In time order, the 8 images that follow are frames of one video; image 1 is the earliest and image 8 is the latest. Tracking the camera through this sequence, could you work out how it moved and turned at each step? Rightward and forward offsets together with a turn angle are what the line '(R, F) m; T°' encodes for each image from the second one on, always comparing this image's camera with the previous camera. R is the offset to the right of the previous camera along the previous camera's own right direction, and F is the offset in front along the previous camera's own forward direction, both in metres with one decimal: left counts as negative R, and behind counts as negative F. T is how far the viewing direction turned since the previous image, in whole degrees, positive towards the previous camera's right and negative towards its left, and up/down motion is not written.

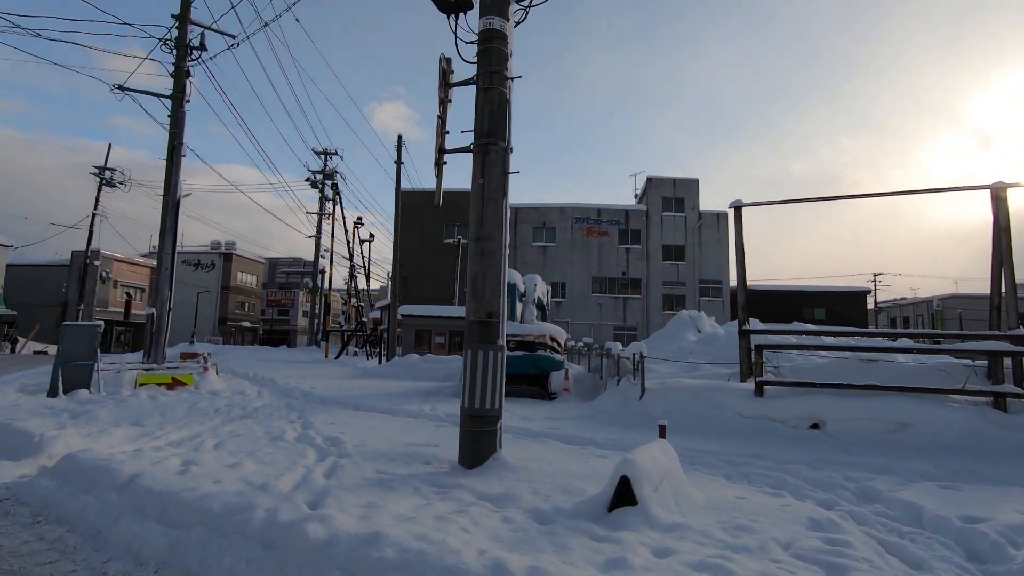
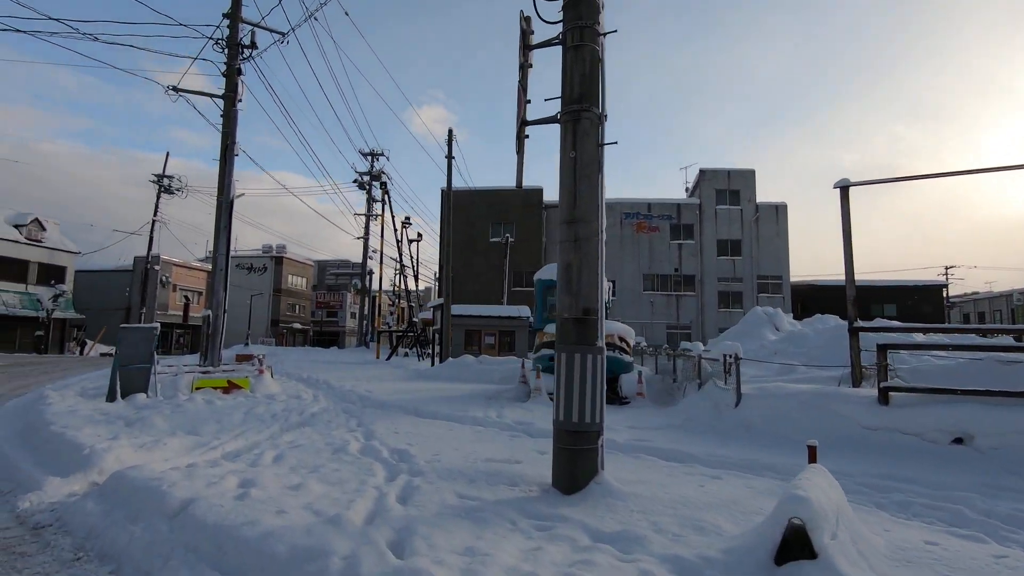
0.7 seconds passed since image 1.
(-0.5, +0.8) m; -4°
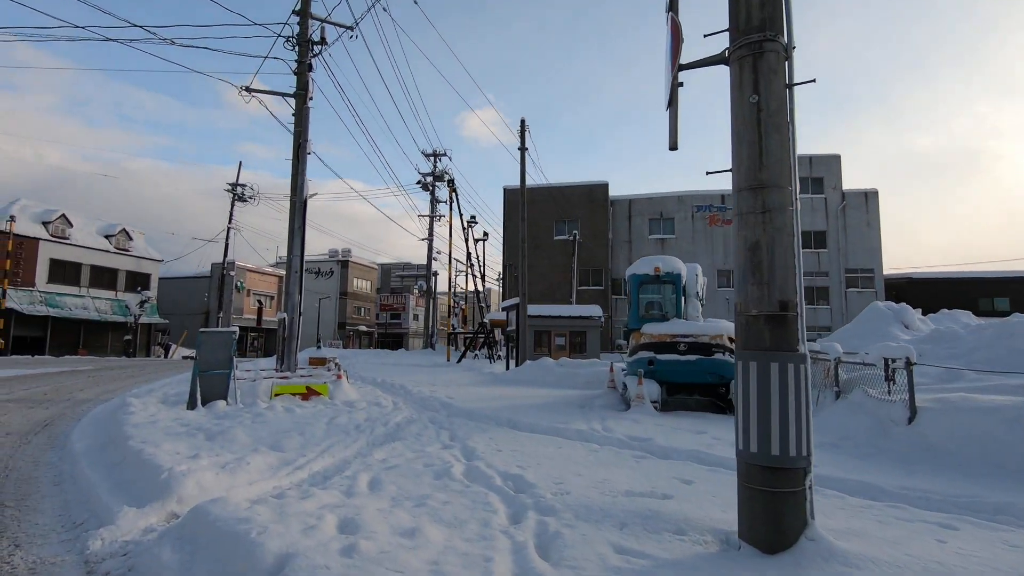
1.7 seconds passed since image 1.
(-0.7, +1.0) m; -6°
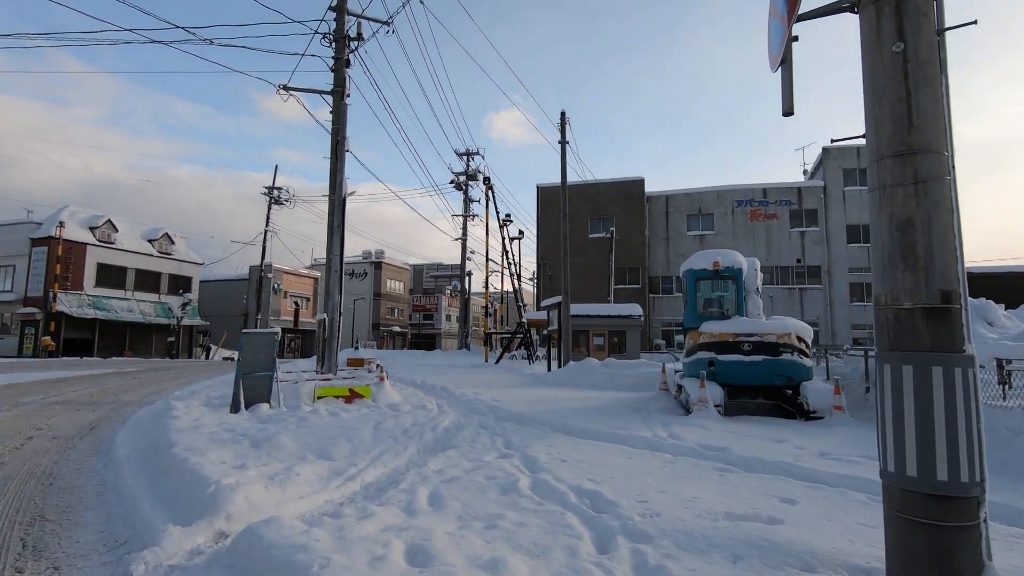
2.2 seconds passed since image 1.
(-0.4, +0.5) m; -3°
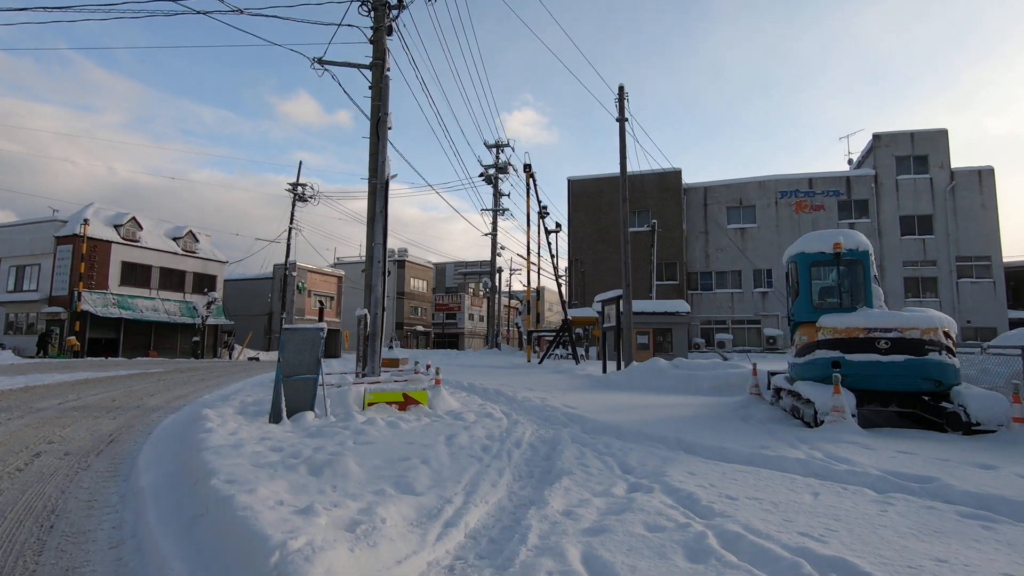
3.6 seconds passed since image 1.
(-1.0, +1.5) m; -2°
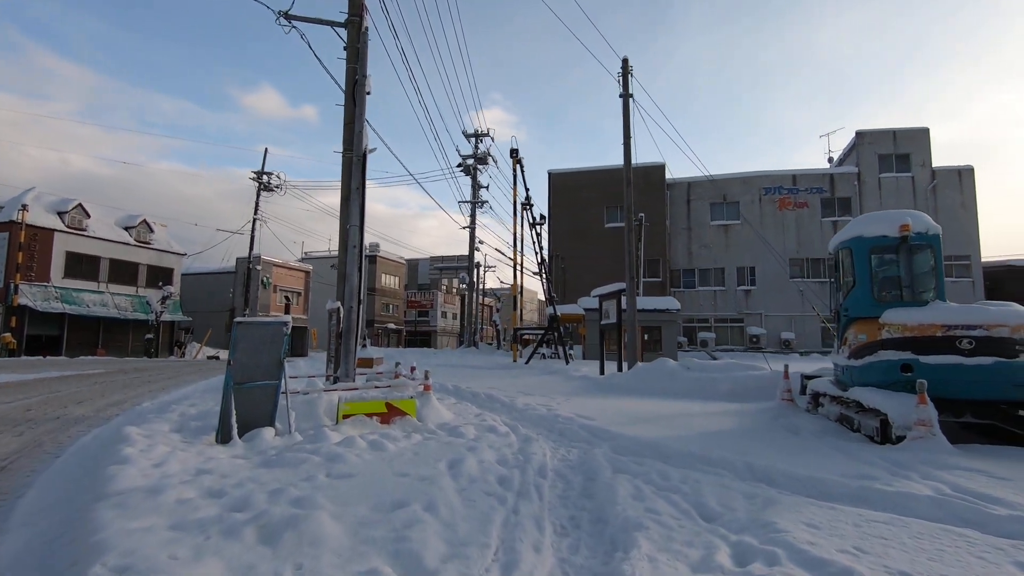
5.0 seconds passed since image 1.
(-0.5, +1.6) m; +3°
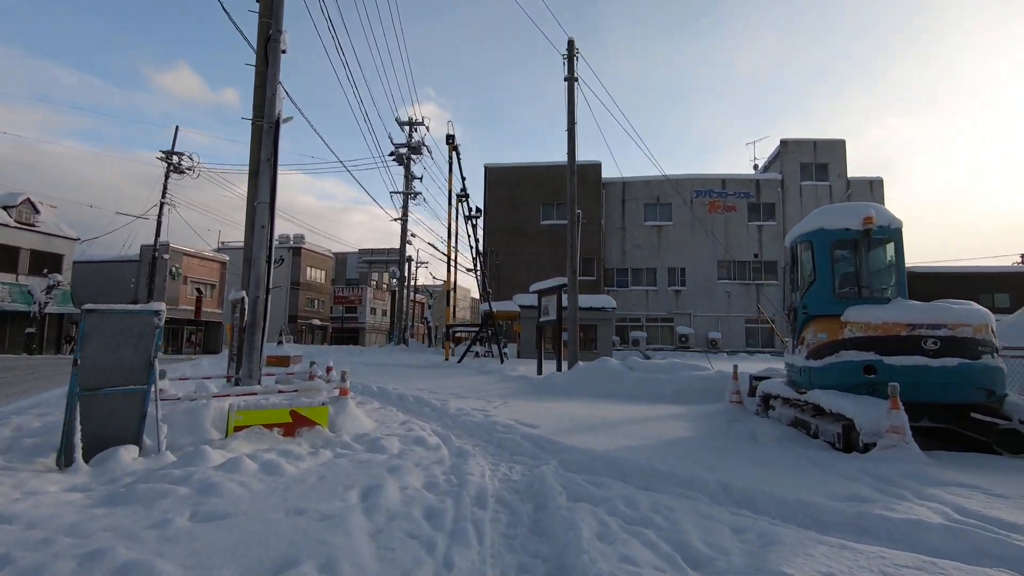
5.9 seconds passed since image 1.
(0.0, +1.0) m; +7°
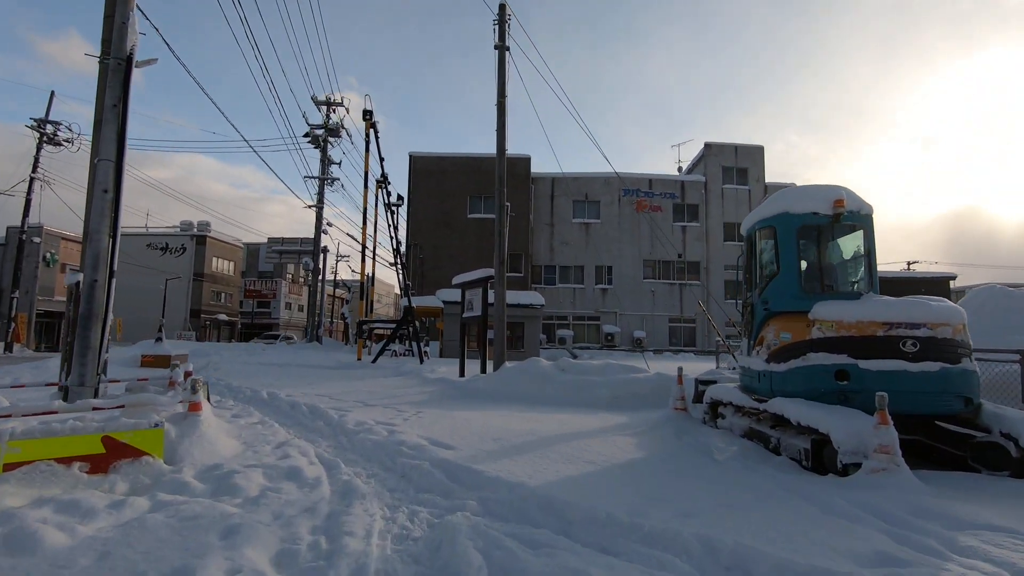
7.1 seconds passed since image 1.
(+0.1, +1.4) m; +8°
